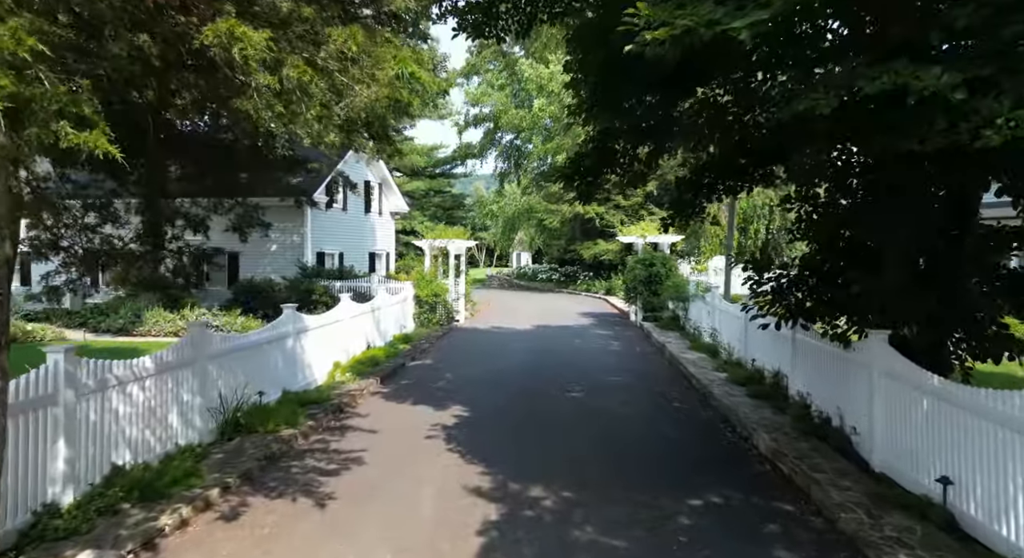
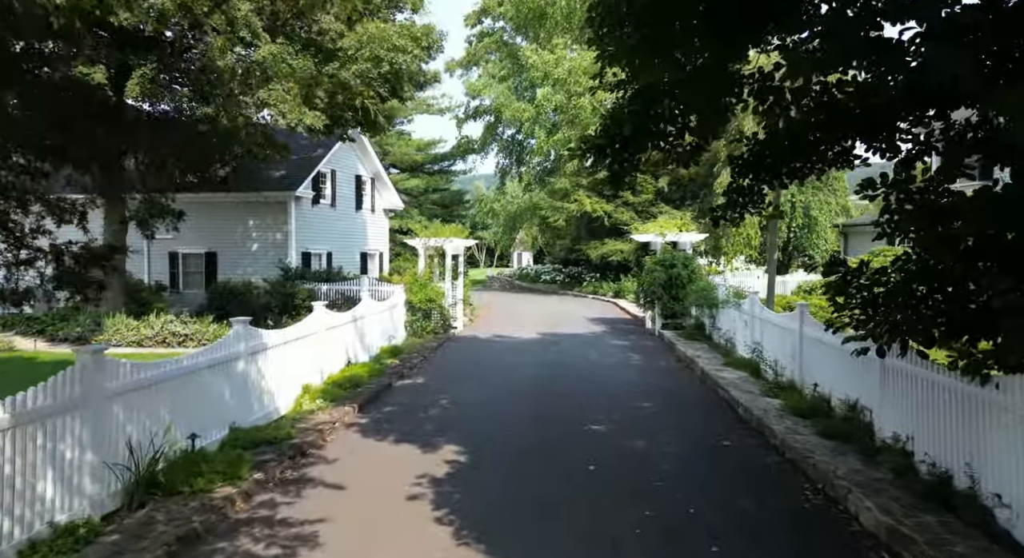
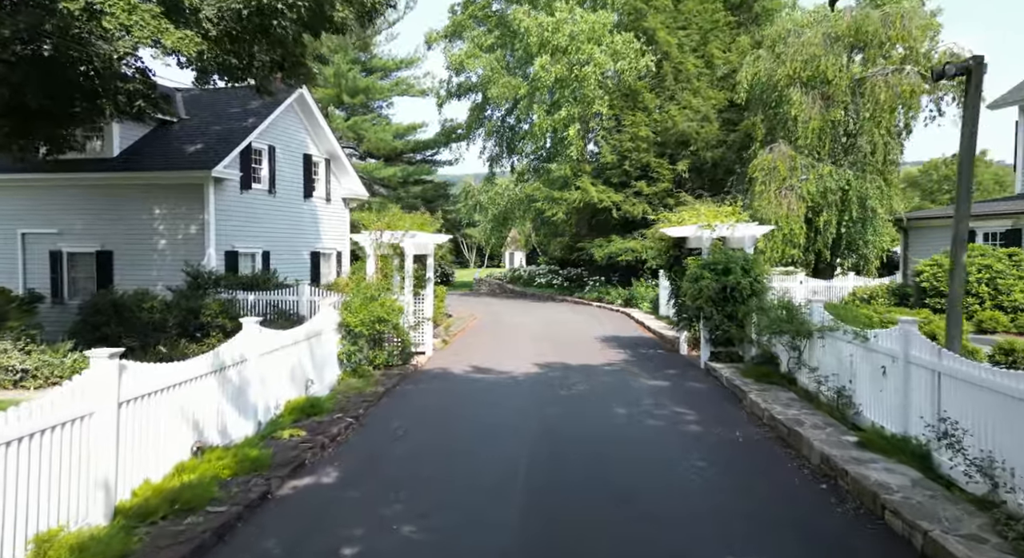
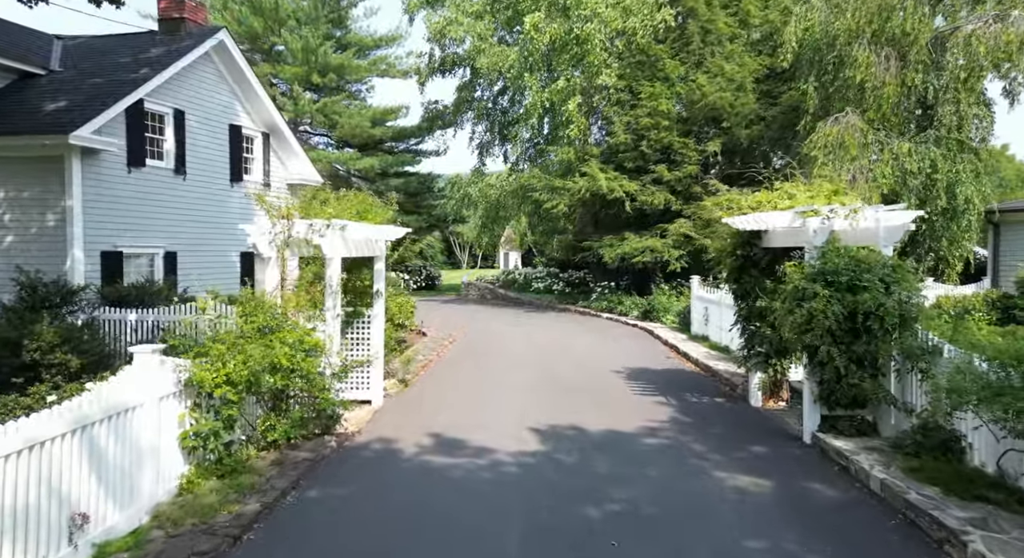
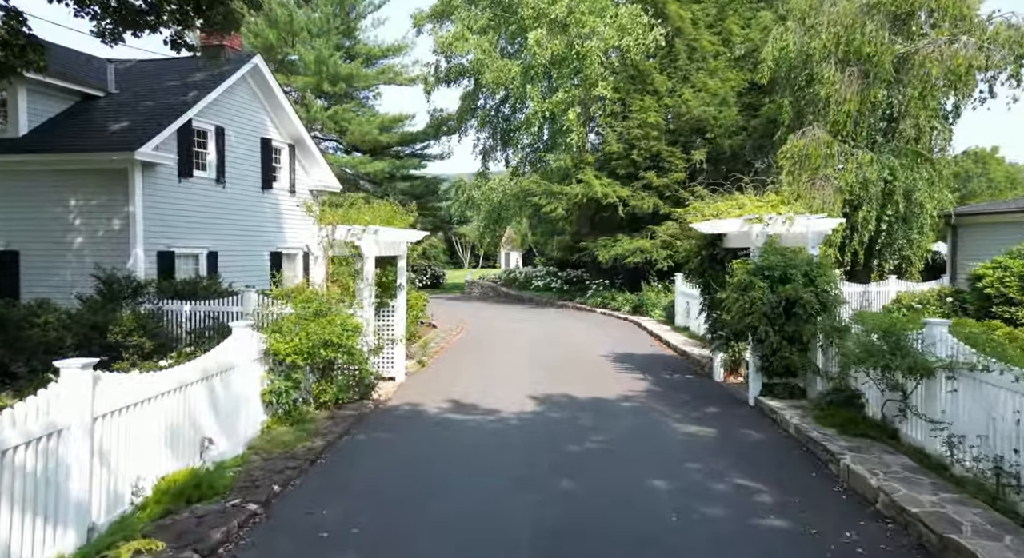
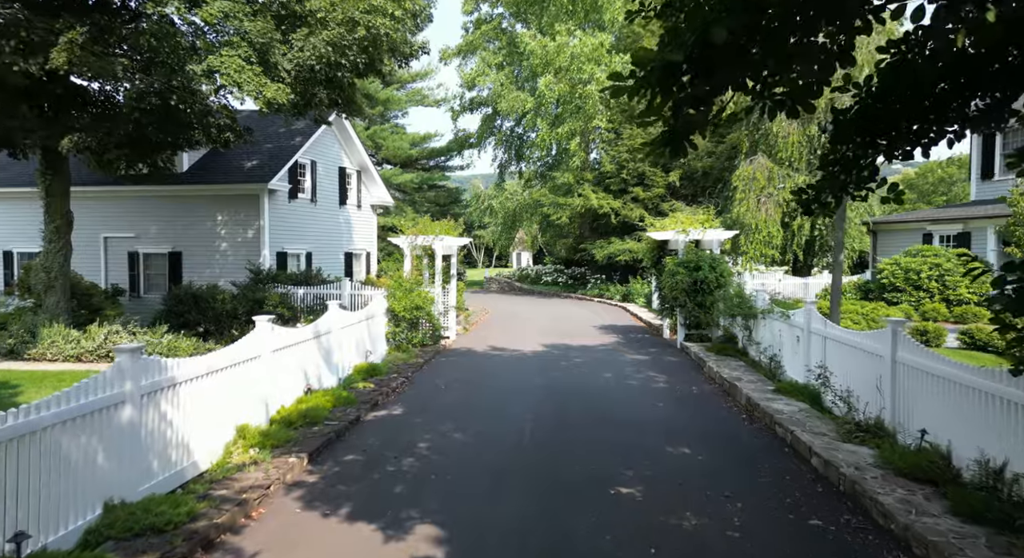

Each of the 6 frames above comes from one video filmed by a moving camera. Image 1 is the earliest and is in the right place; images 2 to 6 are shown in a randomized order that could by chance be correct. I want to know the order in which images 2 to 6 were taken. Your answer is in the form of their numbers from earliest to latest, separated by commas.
2, 6, 3, 5, 4
